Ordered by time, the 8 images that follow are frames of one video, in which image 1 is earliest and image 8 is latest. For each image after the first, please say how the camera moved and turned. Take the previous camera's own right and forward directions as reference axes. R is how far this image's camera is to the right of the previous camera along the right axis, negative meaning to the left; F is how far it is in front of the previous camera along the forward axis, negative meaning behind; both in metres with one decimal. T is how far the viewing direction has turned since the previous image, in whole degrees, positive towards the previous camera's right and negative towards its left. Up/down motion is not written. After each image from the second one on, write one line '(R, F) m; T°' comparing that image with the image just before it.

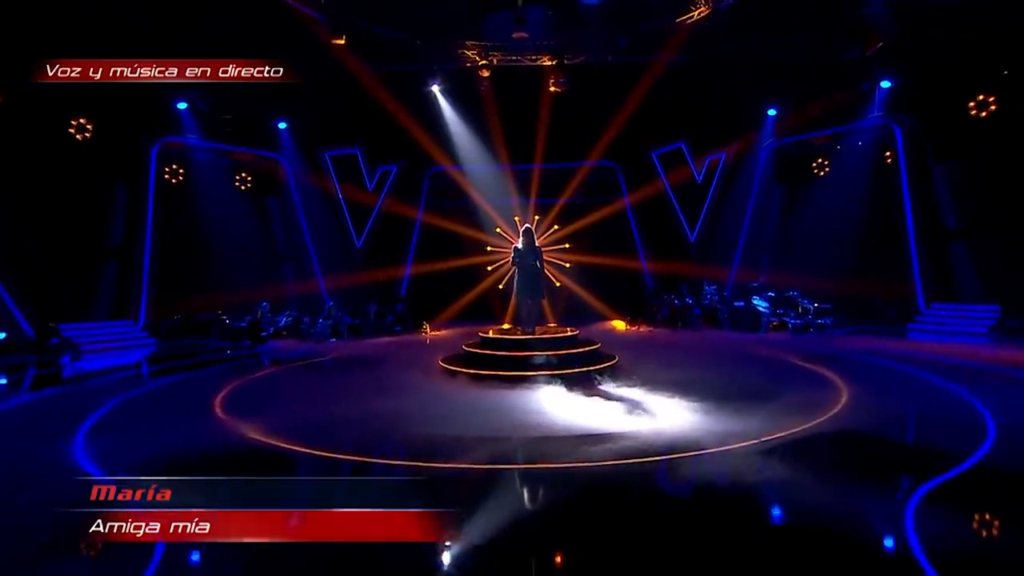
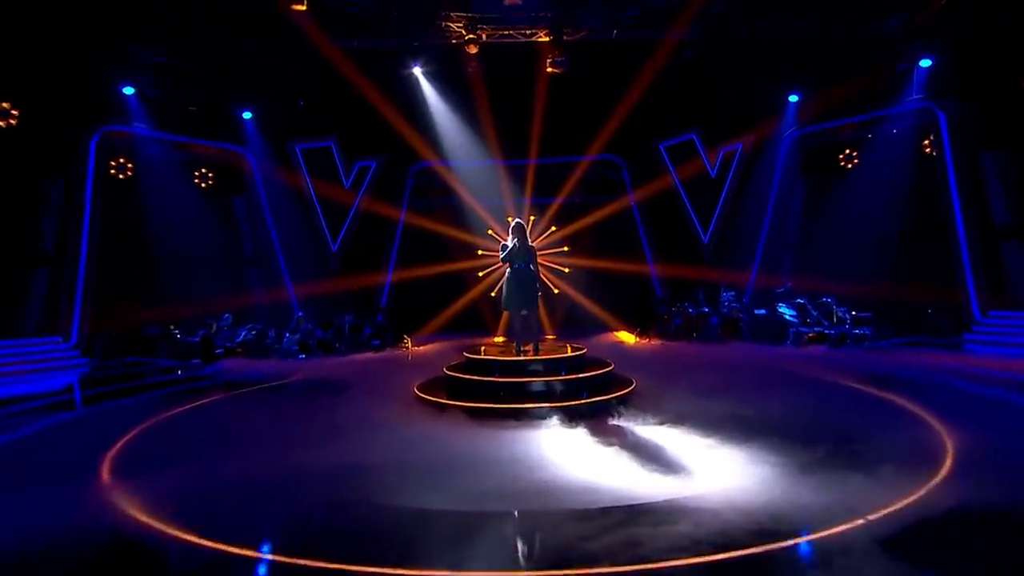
(0.0, +1.4) m; 0°
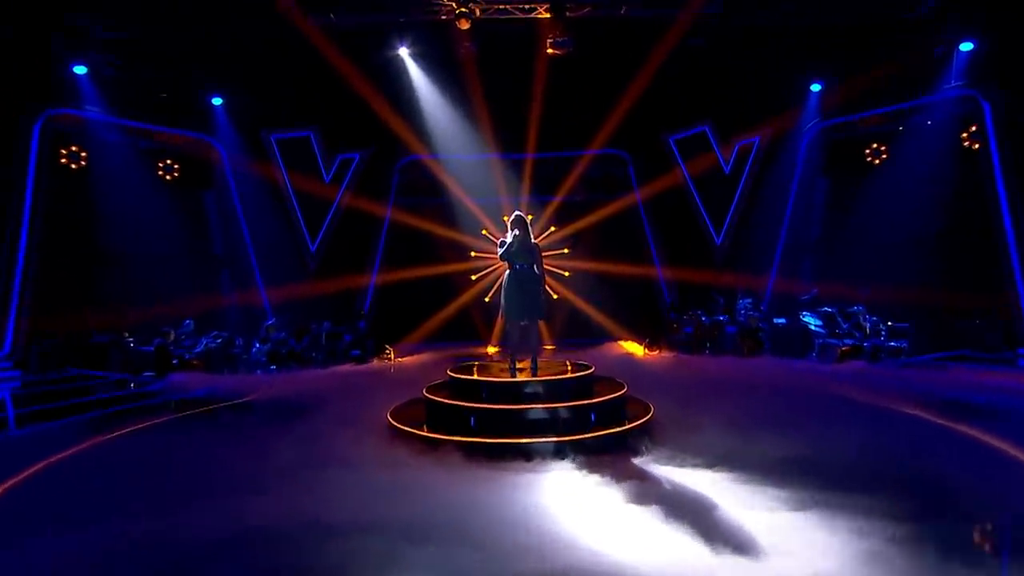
(0.0, +1.0) m; 0°
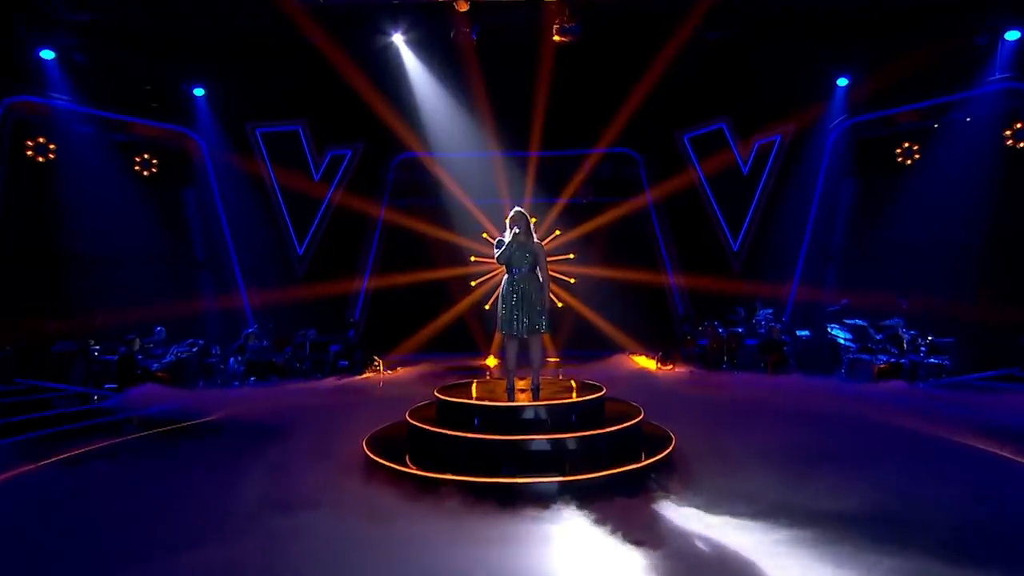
(0.0, +0.8) m; 0°
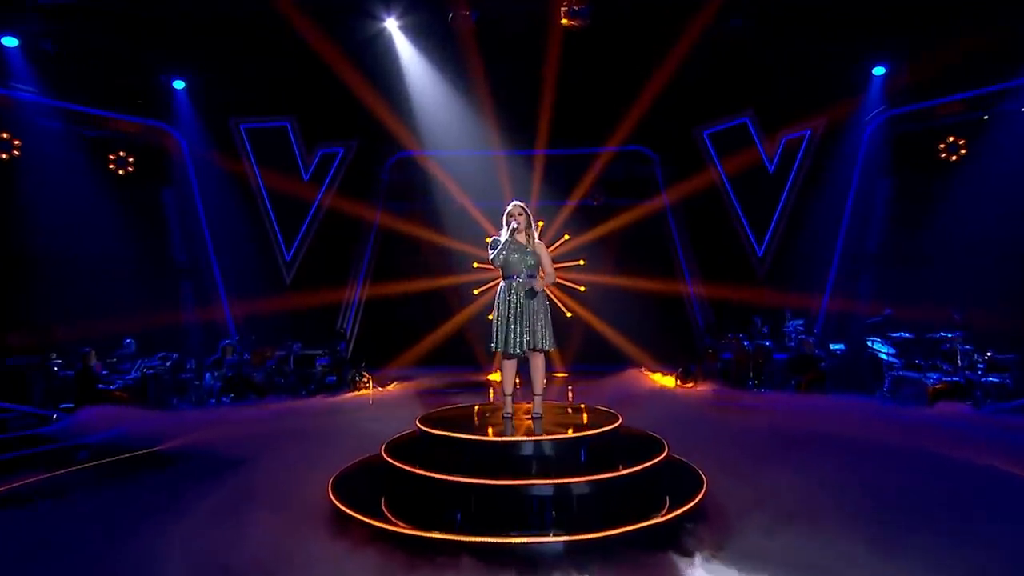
(+0.1, +0.8) m; -1°
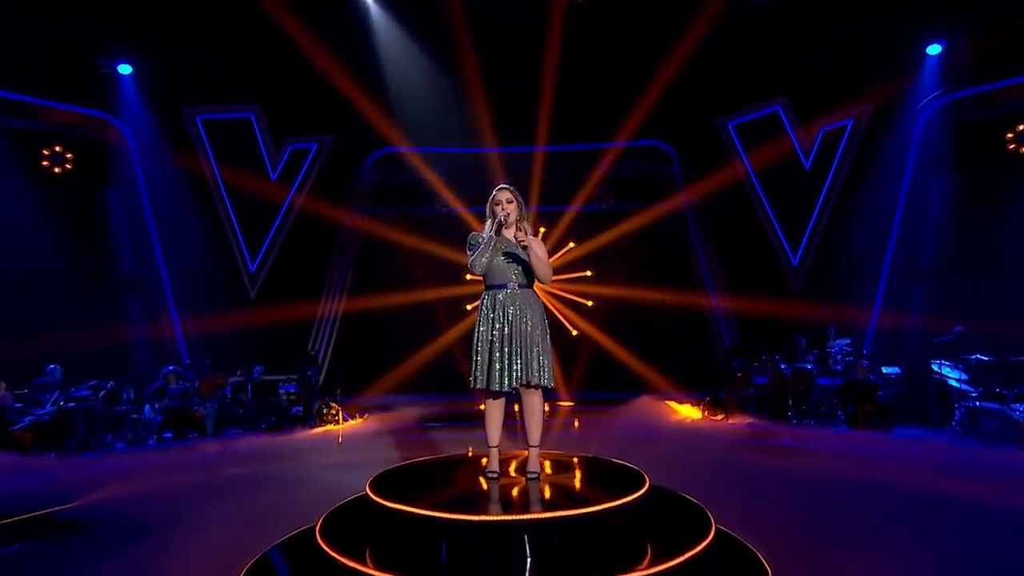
(+0.1, +1.3) m; 0°
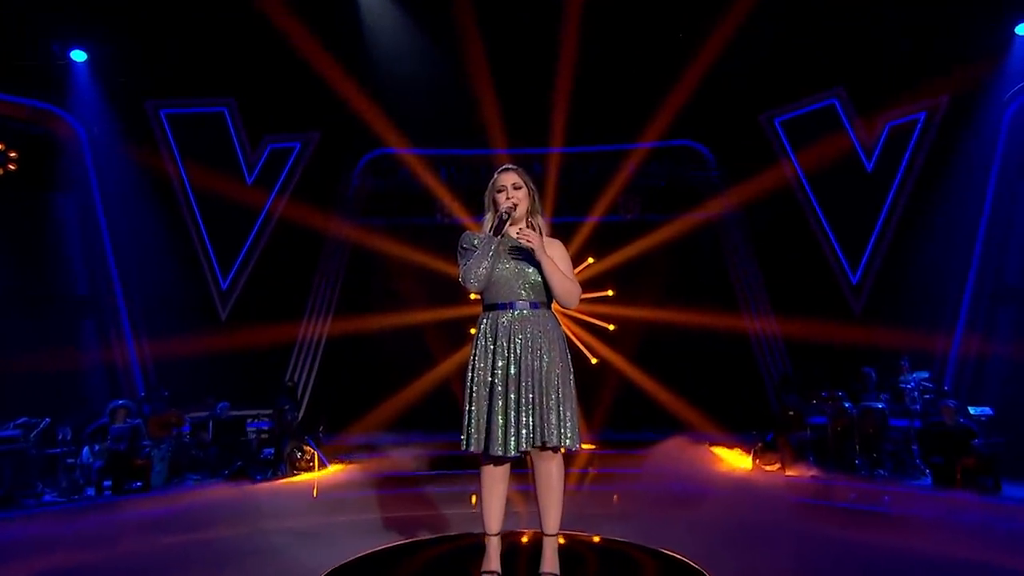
(0.0, +1.2) m; -1°
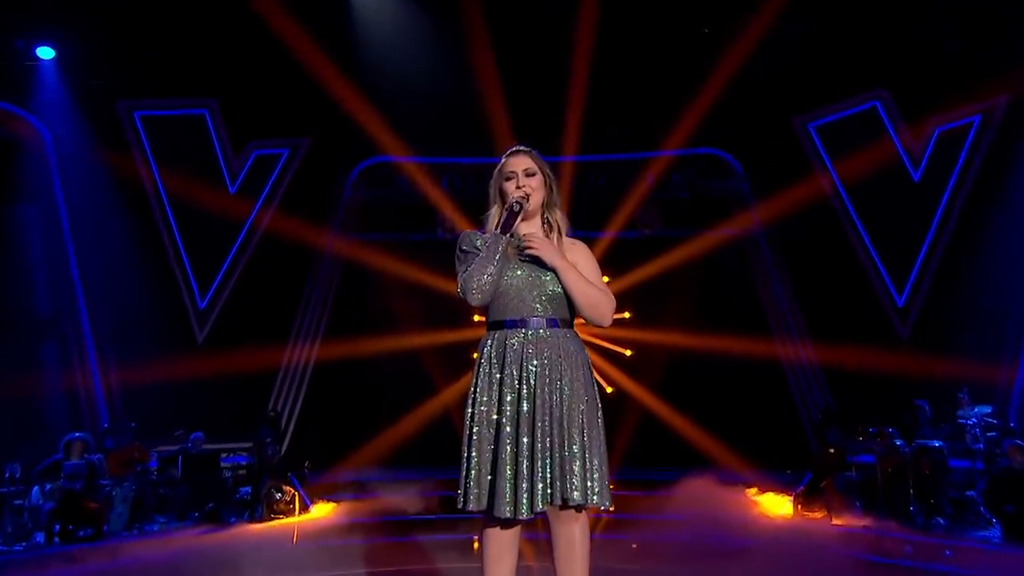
(0.0, +0.7) m; 0°
